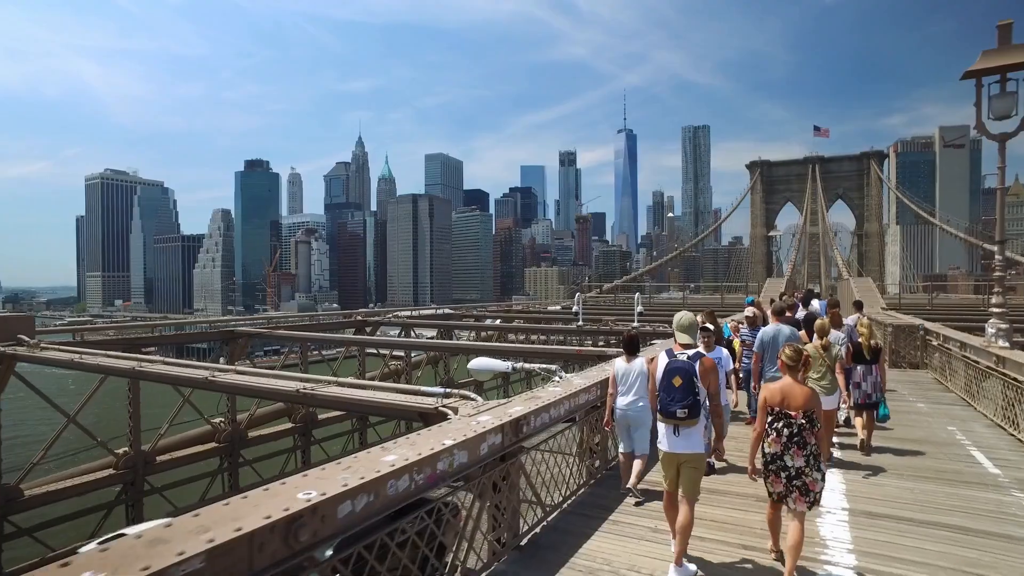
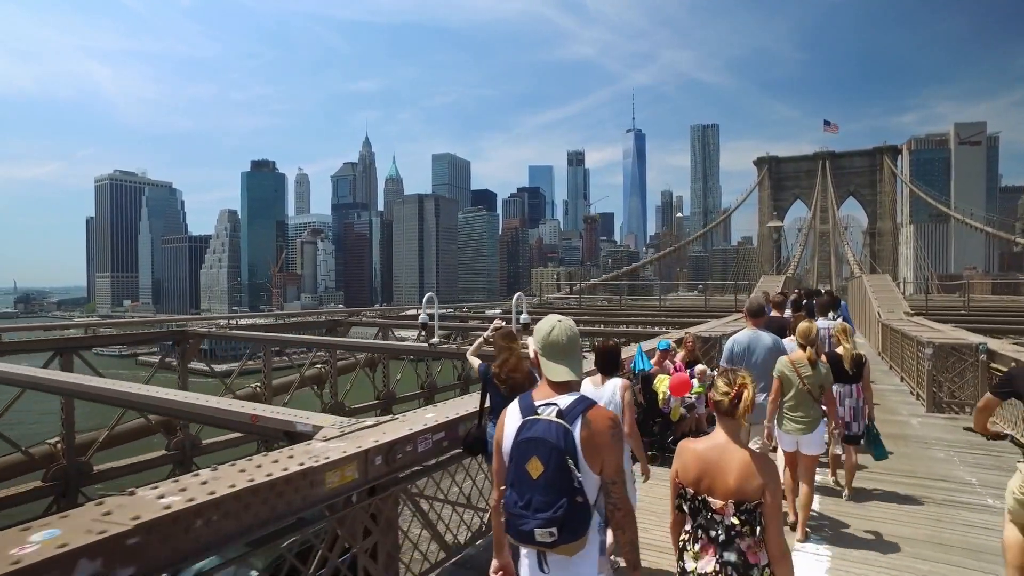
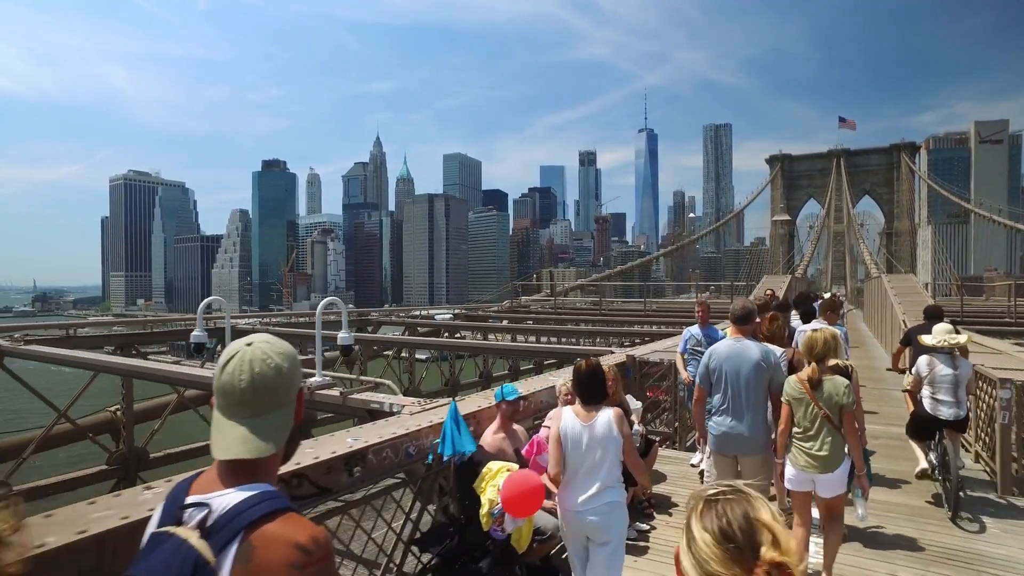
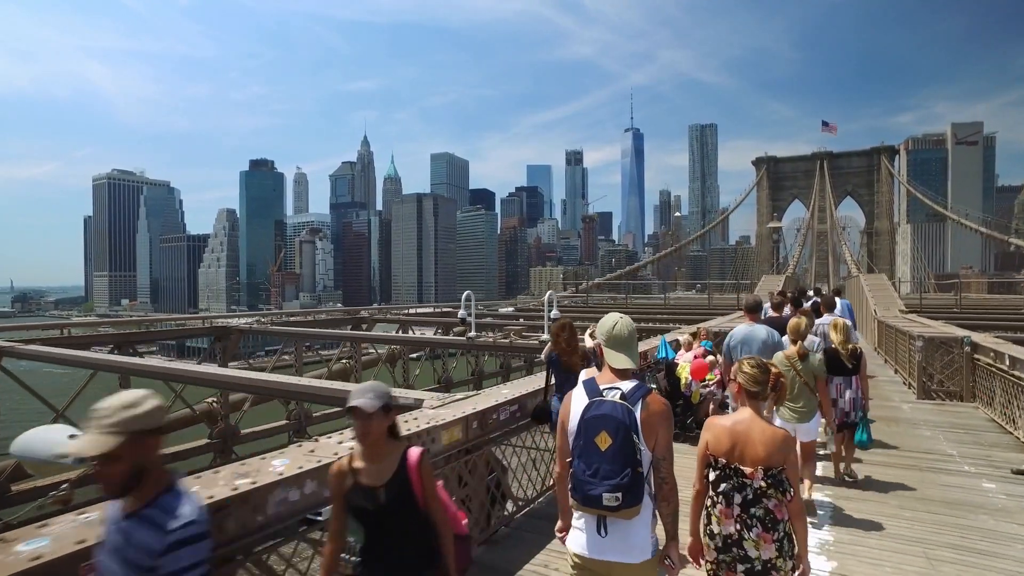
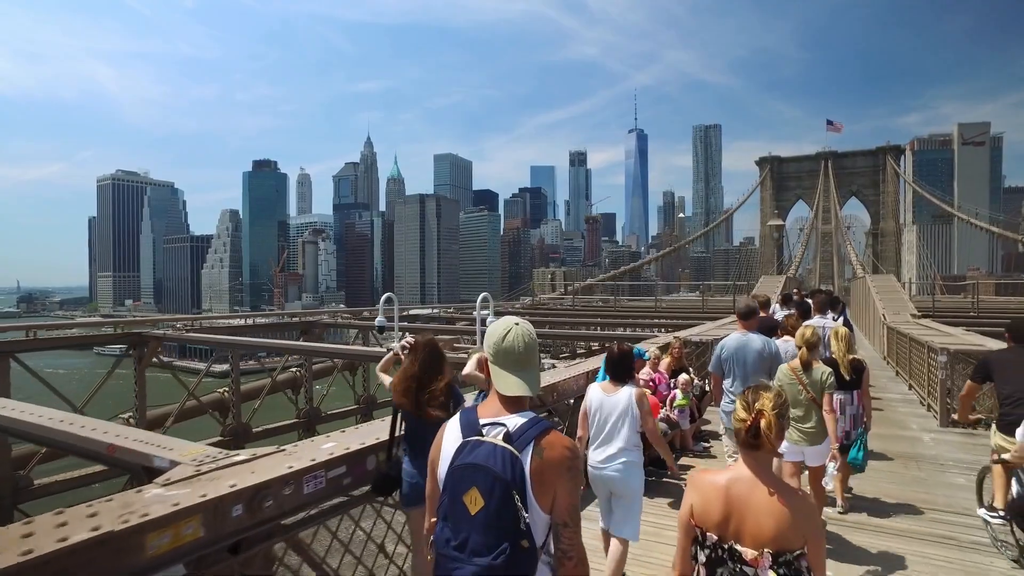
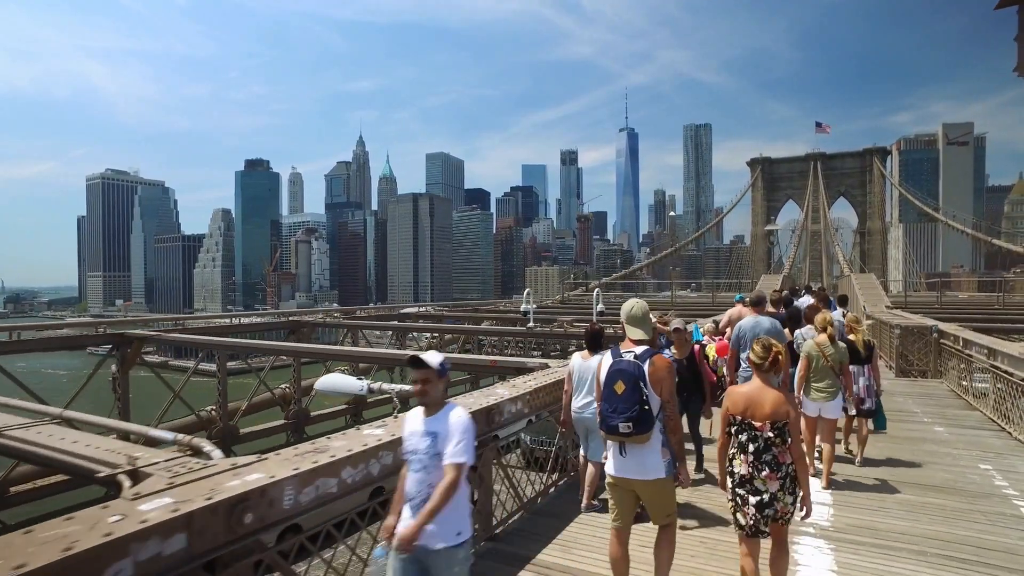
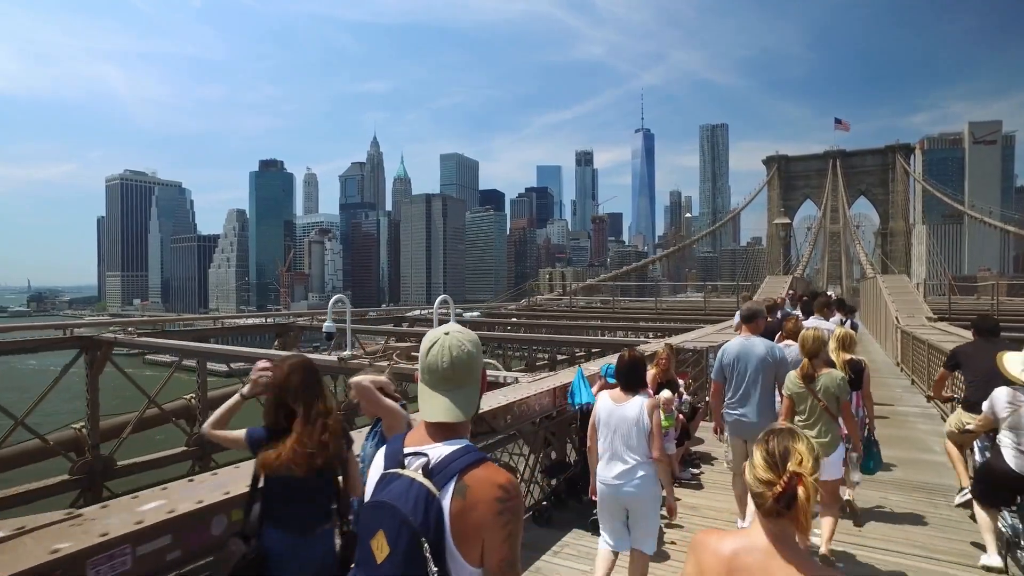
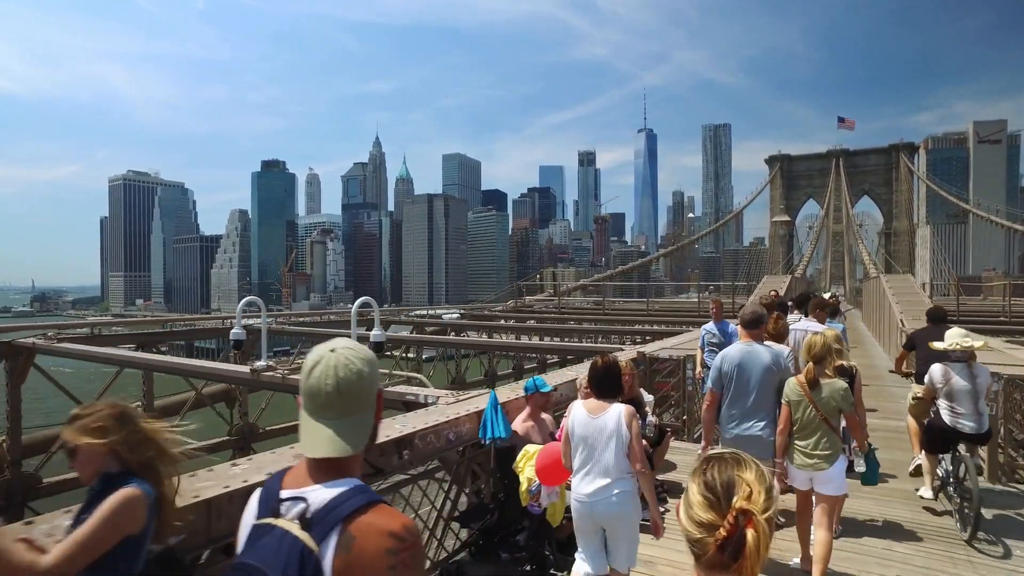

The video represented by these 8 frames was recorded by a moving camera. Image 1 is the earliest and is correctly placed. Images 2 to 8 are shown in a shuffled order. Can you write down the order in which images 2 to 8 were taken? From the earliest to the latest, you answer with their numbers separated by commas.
6, 4, 2, 5, 7, 8, 3
